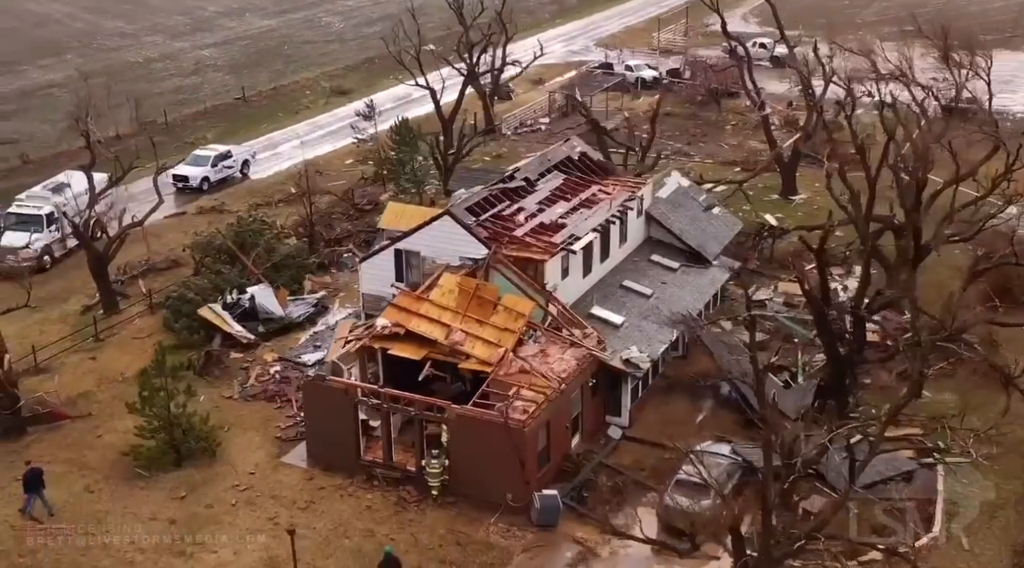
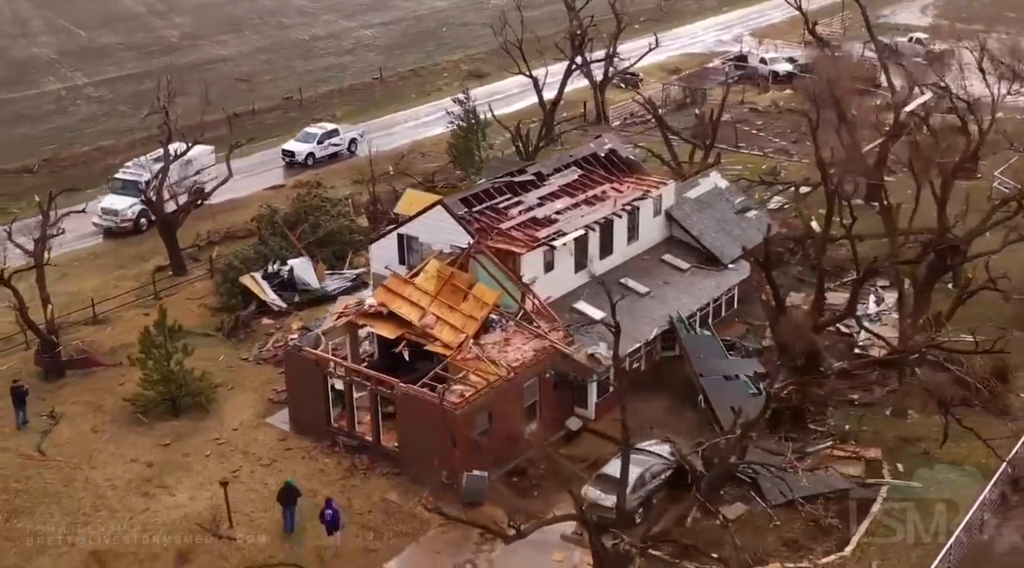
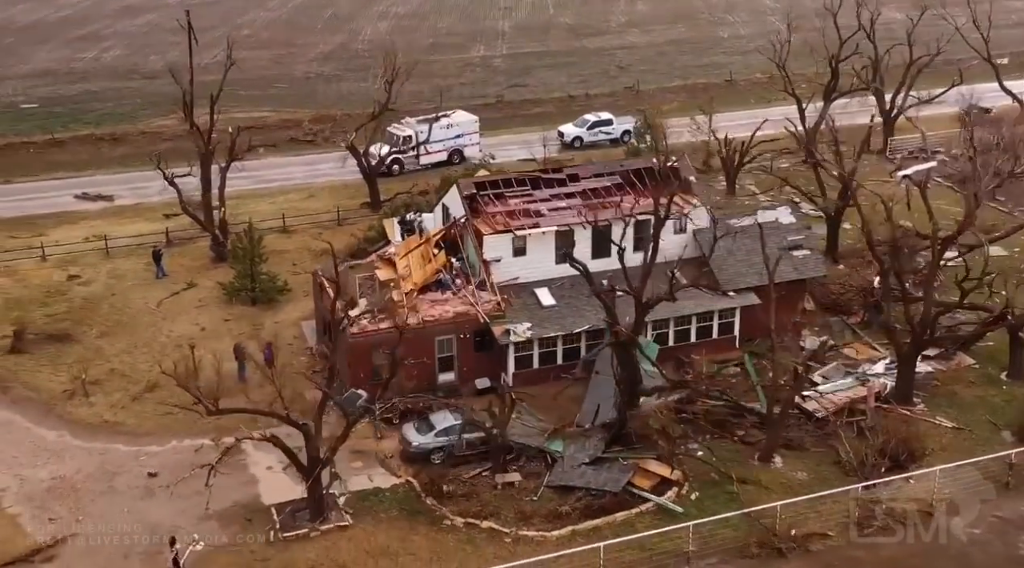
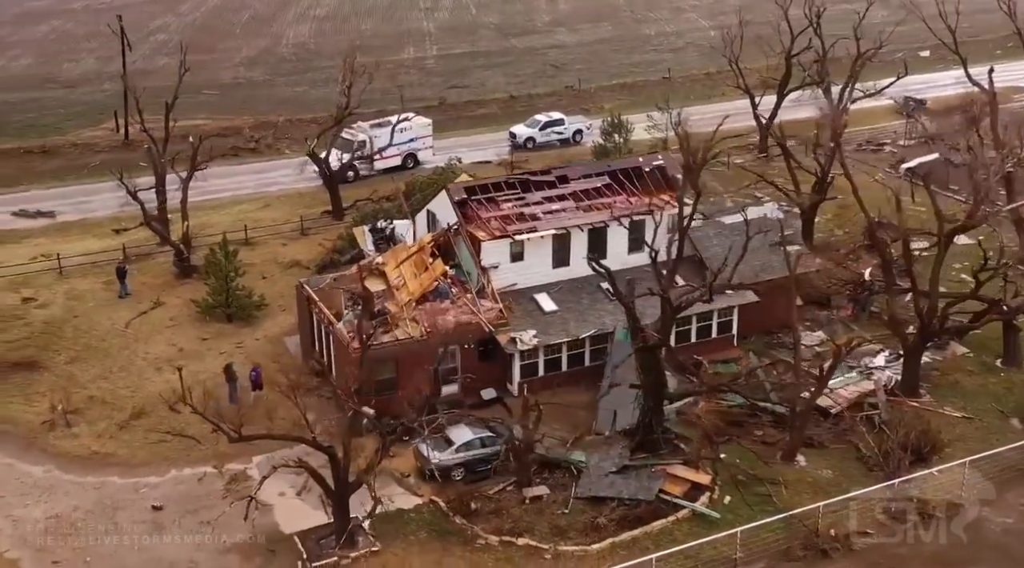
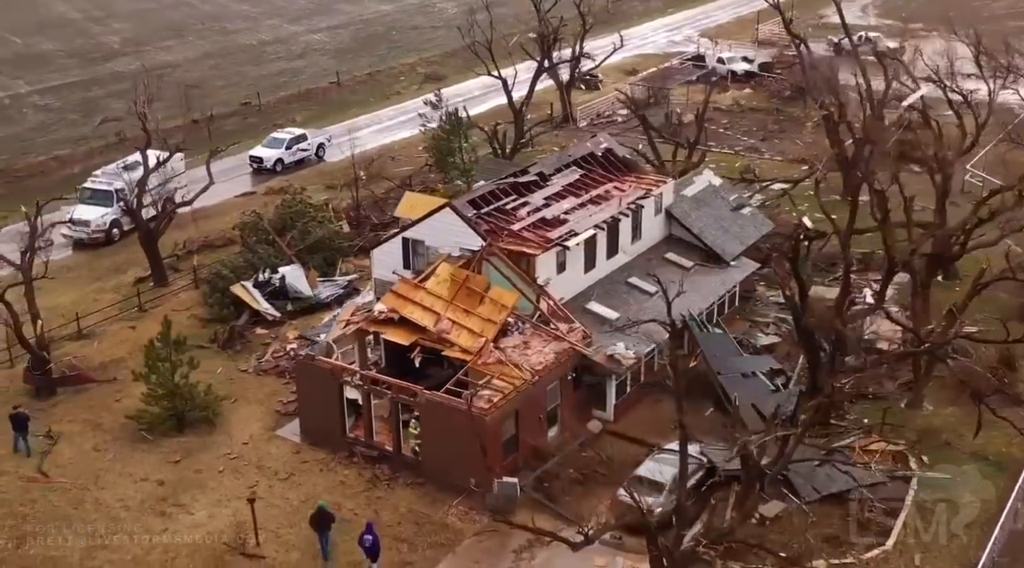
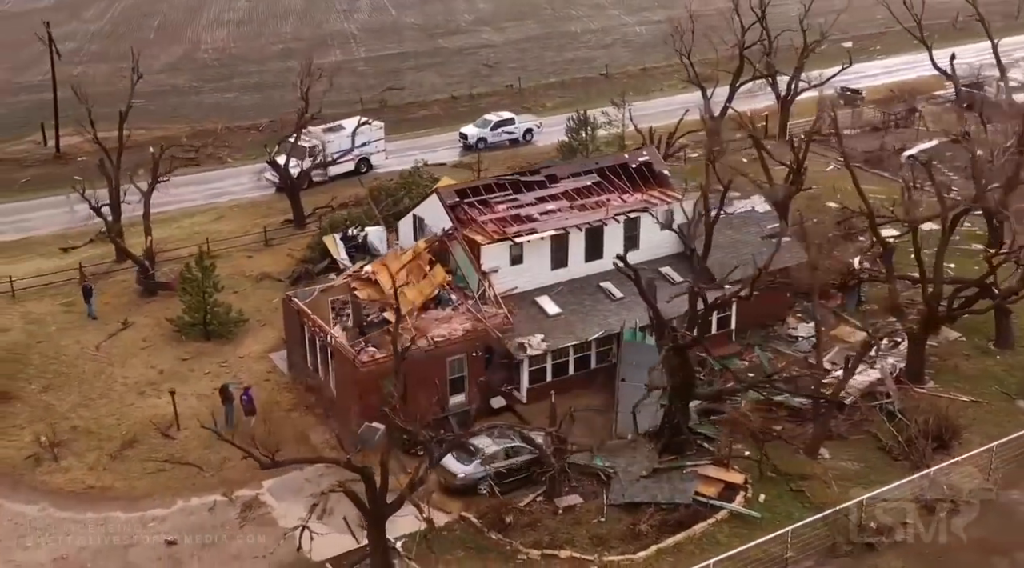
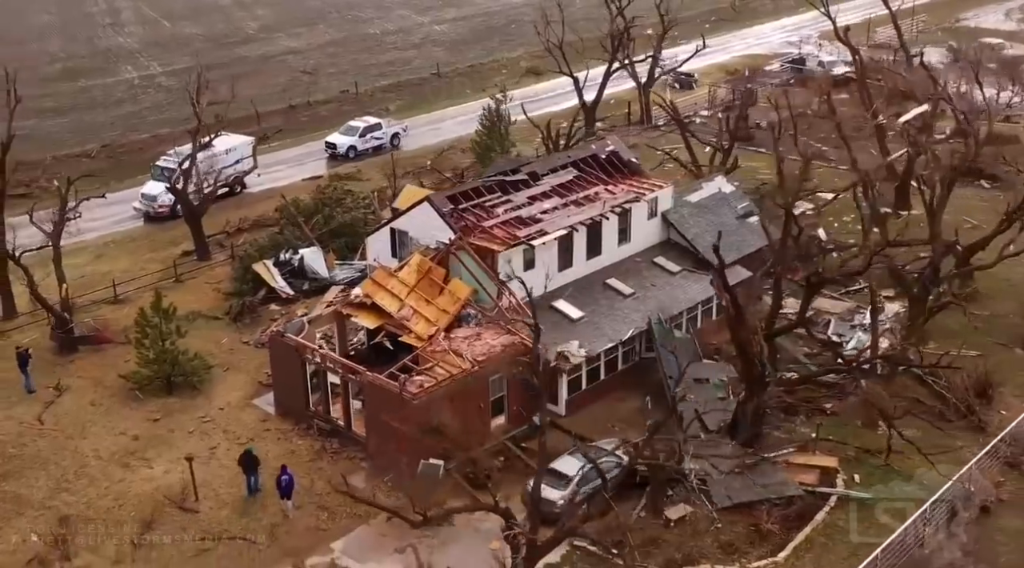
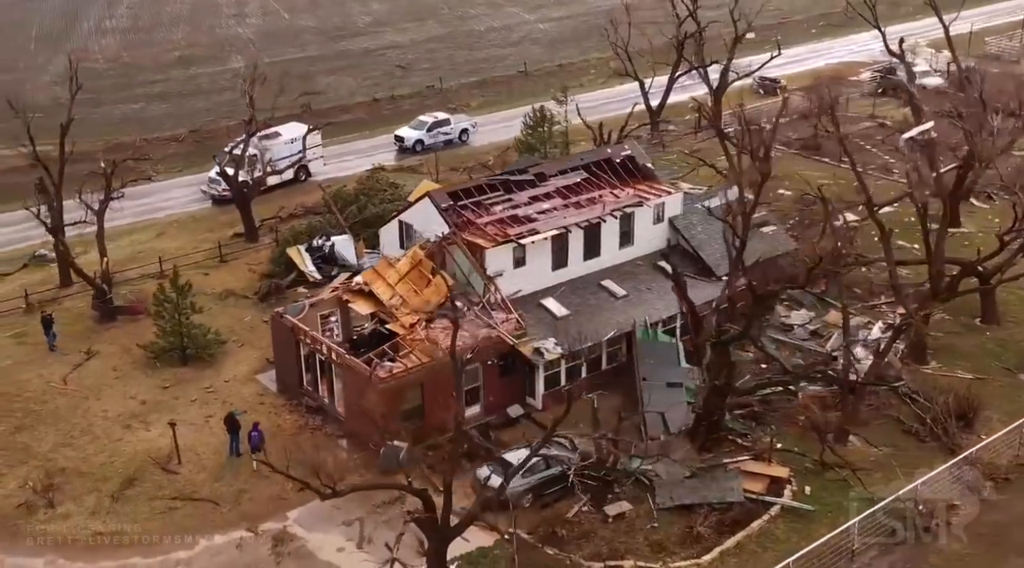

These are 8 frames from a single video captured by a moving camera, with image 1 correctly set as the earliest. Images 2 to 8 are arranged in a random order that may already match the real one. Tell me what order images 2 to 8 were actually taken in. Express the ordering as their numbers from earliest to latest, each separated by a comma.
5, 2, 7, 8, 6, 4, 3
